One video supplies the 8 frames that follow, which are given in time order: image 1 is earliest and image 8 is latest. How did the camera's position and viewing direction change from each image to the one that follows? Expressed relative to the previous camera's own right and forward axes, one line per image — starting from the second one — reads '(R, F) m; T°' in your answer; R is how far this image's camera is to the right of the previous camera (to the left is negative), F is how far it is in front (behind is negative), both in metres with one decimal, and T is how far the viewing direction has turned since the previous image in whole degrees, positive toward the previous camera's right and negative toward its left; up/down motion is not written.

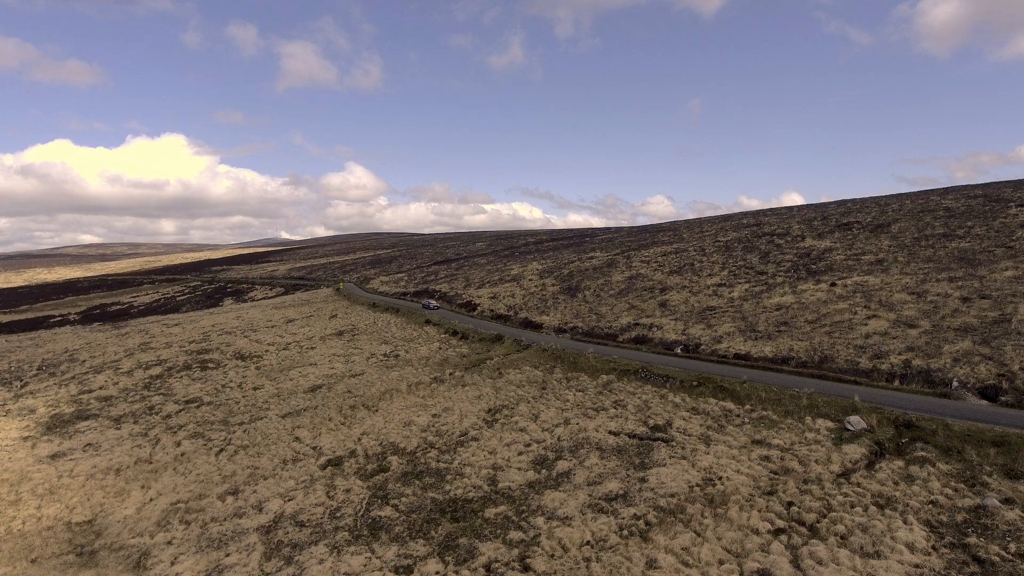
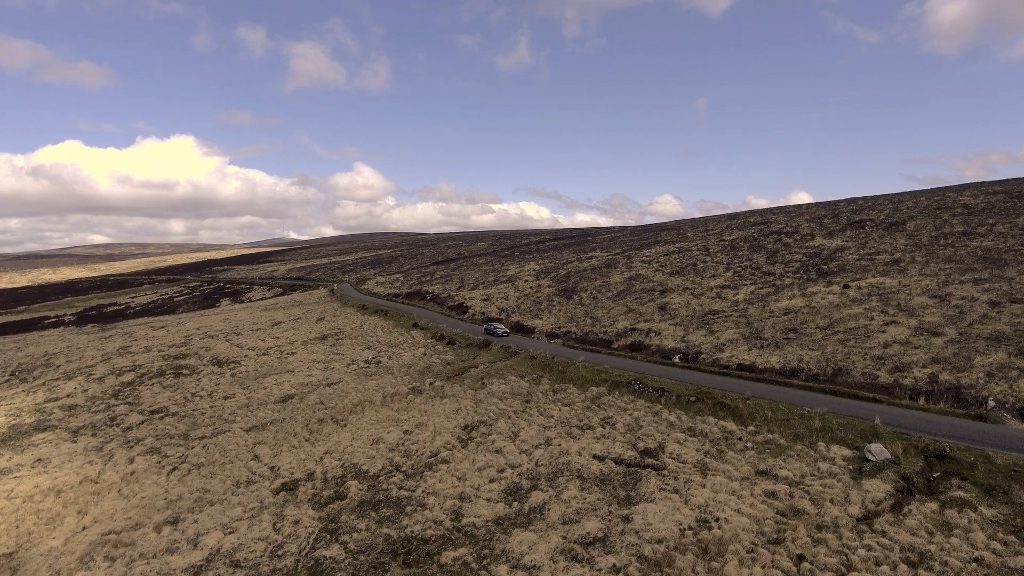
(+1.1, +2.6) m; -1°
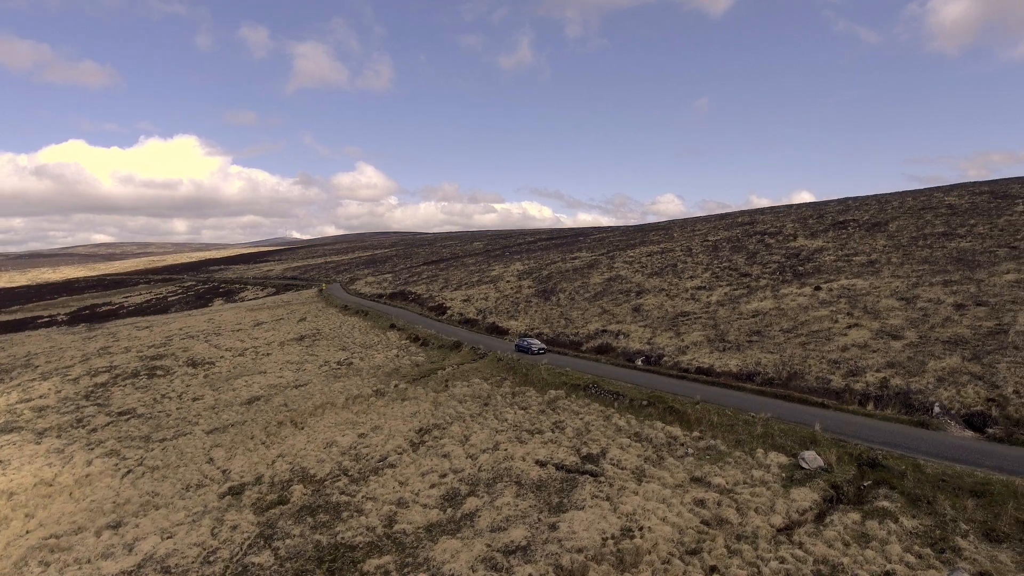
(+1.8, +0.3) m; 0°
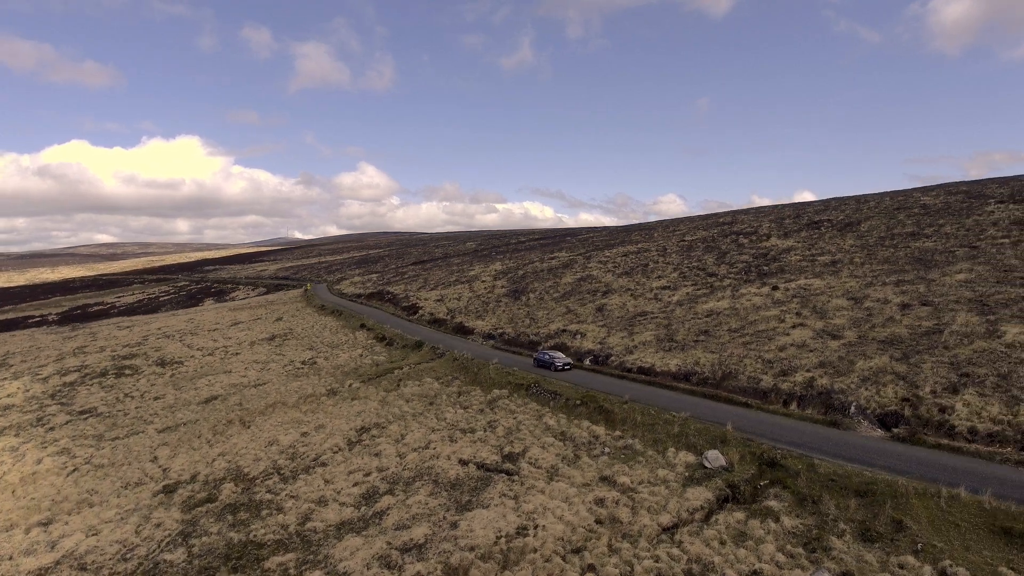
(+2.3, 0.0) m; 0°
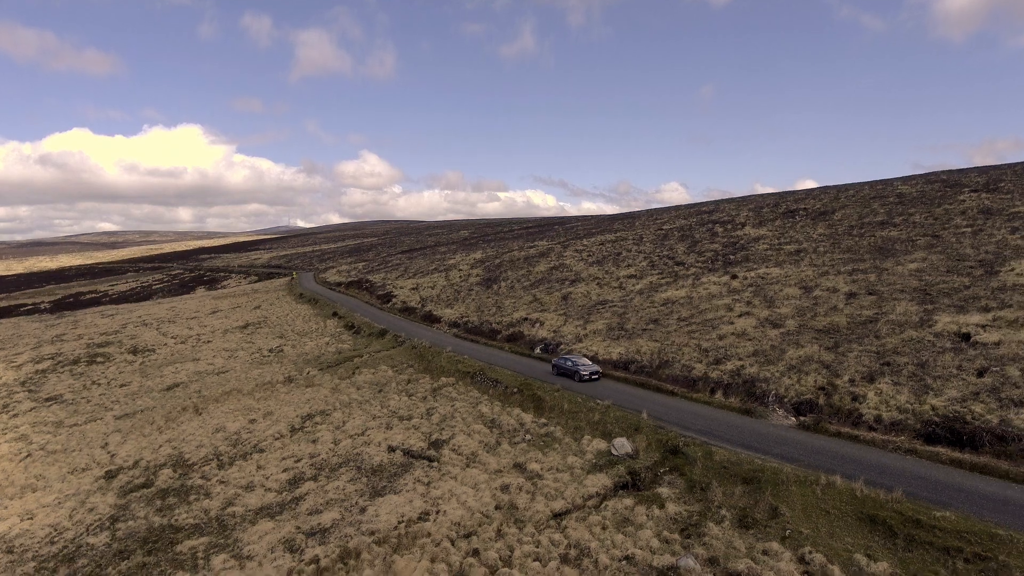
(+2.2, -0.1) m; 0°
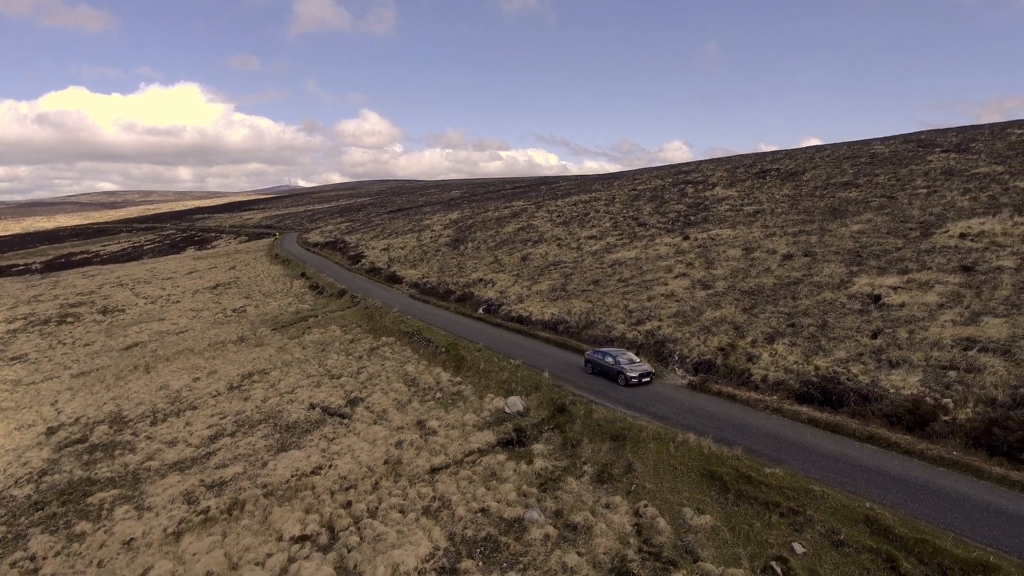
(+2.6, -0.2) m; 0°
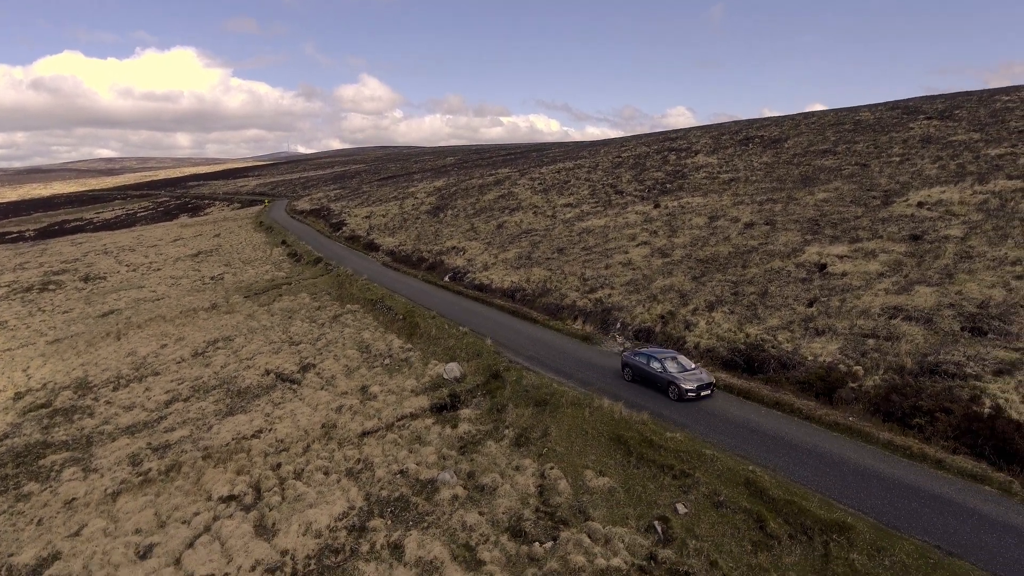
(+1.6, -0.2) m; 0°
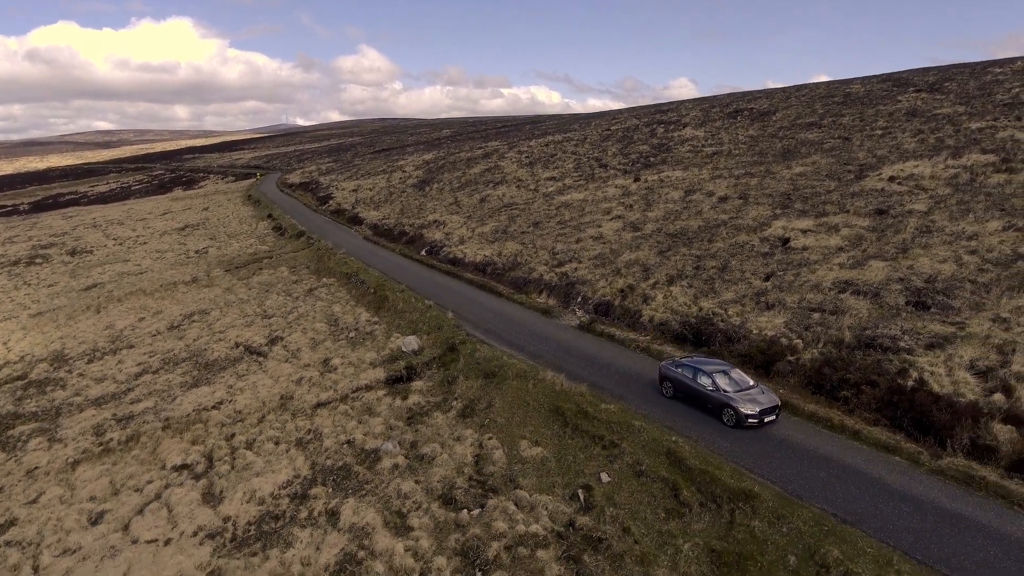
(+1.1, -0.2) m; 0°
